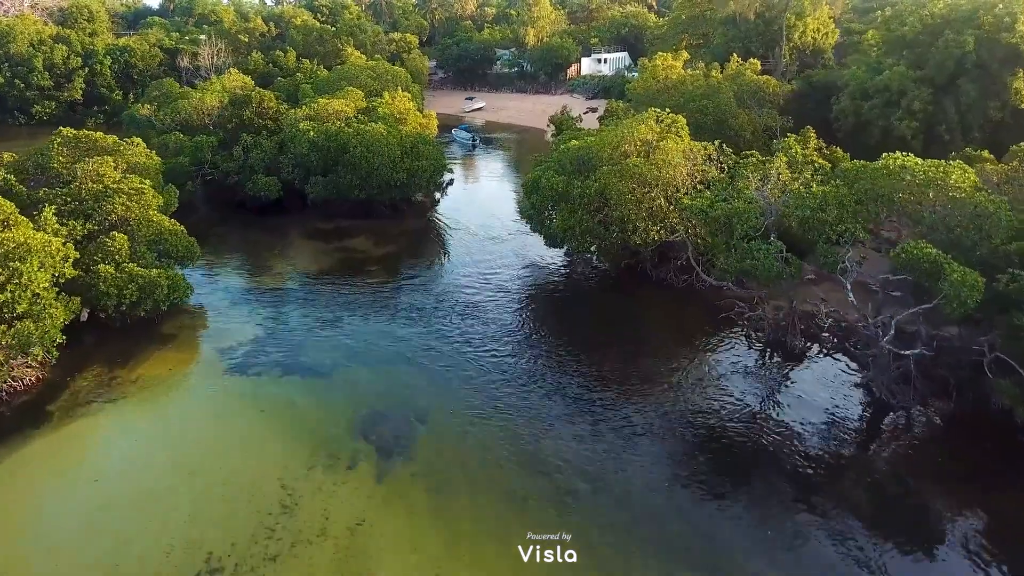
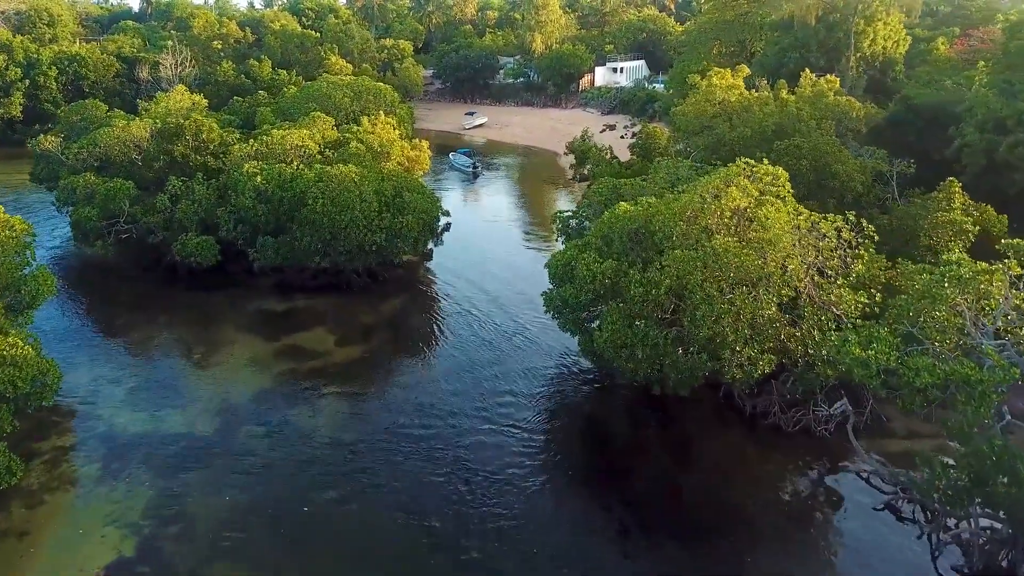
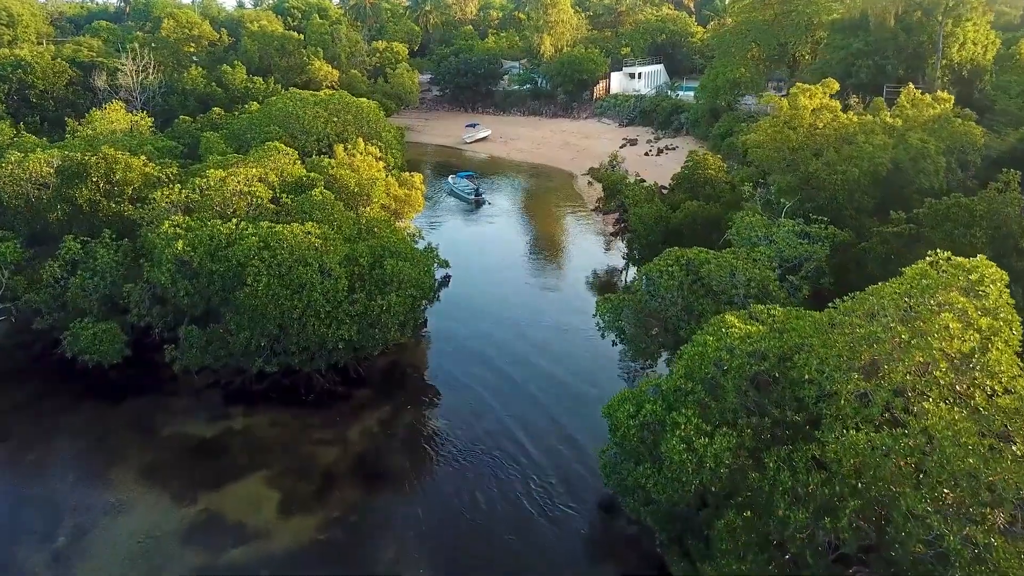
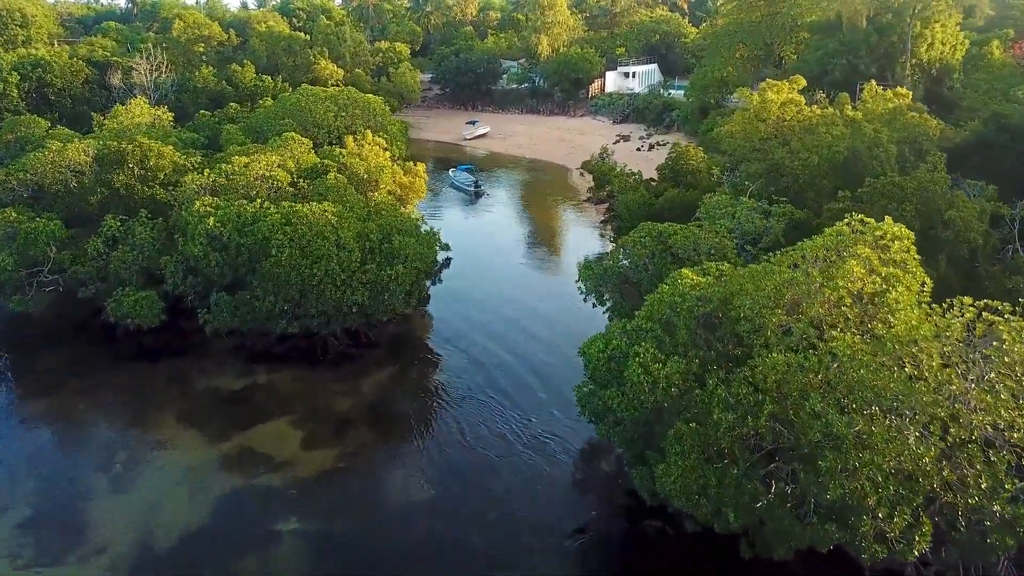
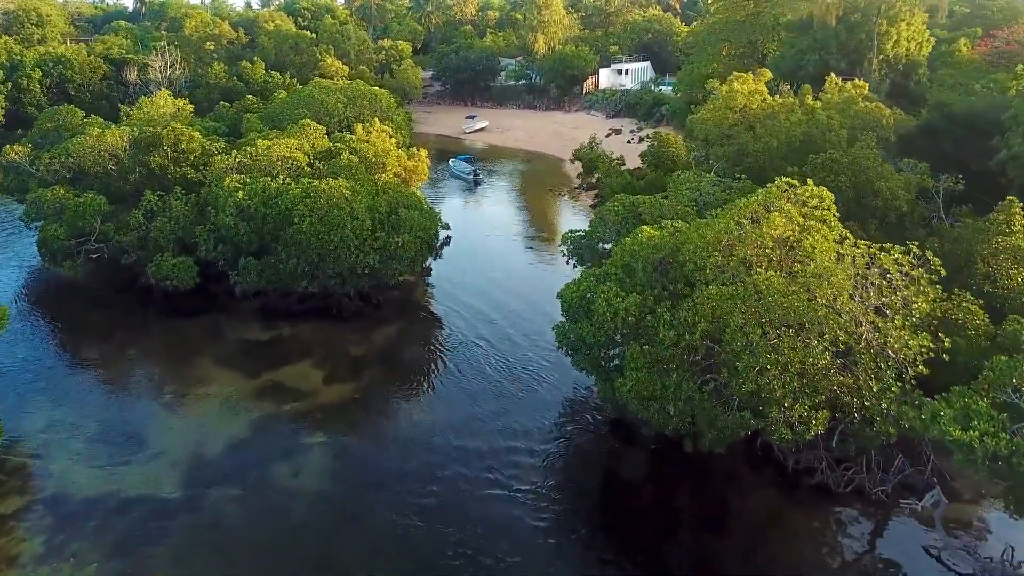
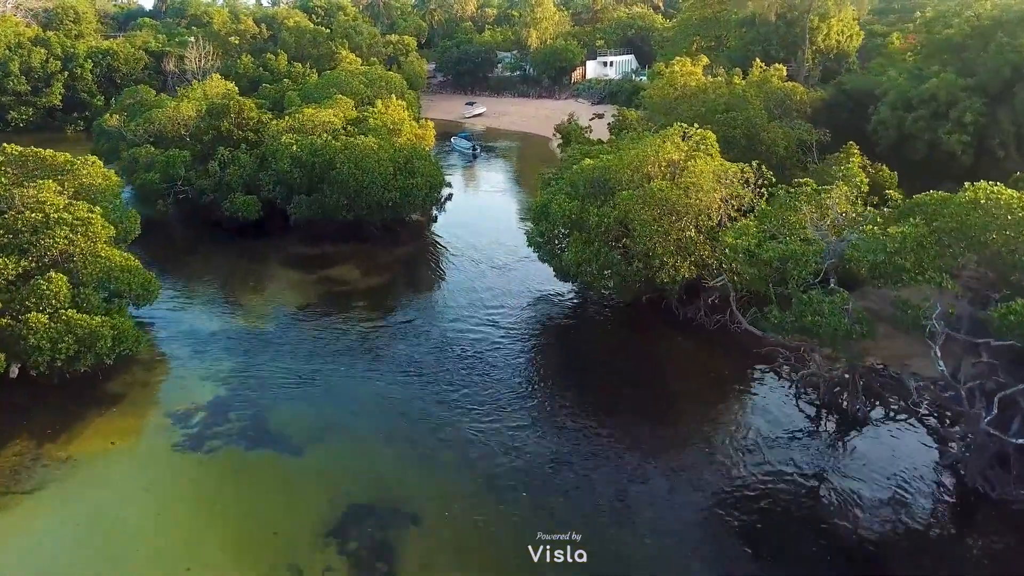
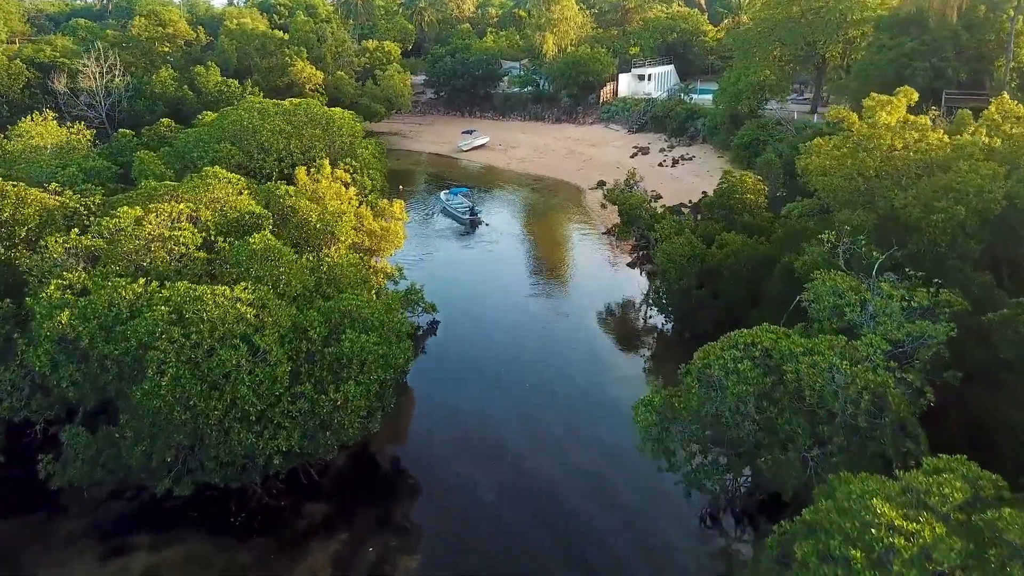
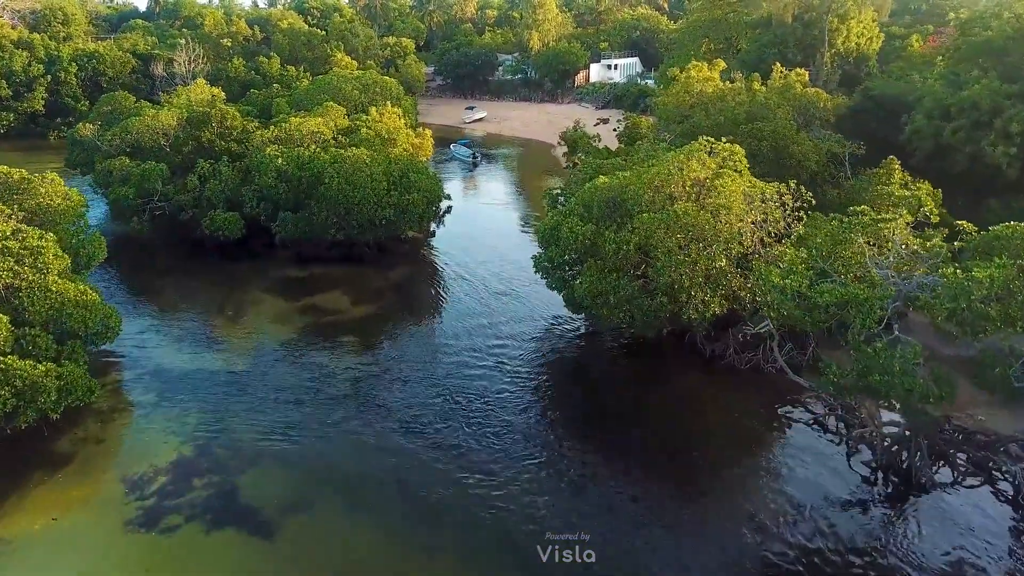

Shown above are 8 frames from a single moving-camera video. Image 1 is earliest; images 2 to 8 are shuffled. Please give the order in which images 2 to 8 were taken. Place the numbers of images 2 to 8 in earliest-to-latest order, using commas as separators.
6, 8, 2, 5, 4, 3, 7
